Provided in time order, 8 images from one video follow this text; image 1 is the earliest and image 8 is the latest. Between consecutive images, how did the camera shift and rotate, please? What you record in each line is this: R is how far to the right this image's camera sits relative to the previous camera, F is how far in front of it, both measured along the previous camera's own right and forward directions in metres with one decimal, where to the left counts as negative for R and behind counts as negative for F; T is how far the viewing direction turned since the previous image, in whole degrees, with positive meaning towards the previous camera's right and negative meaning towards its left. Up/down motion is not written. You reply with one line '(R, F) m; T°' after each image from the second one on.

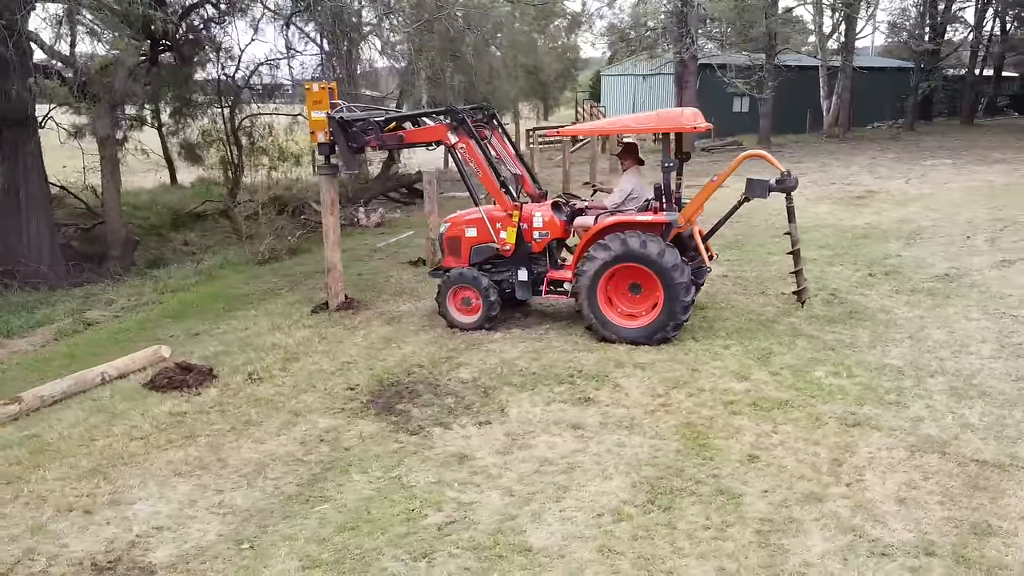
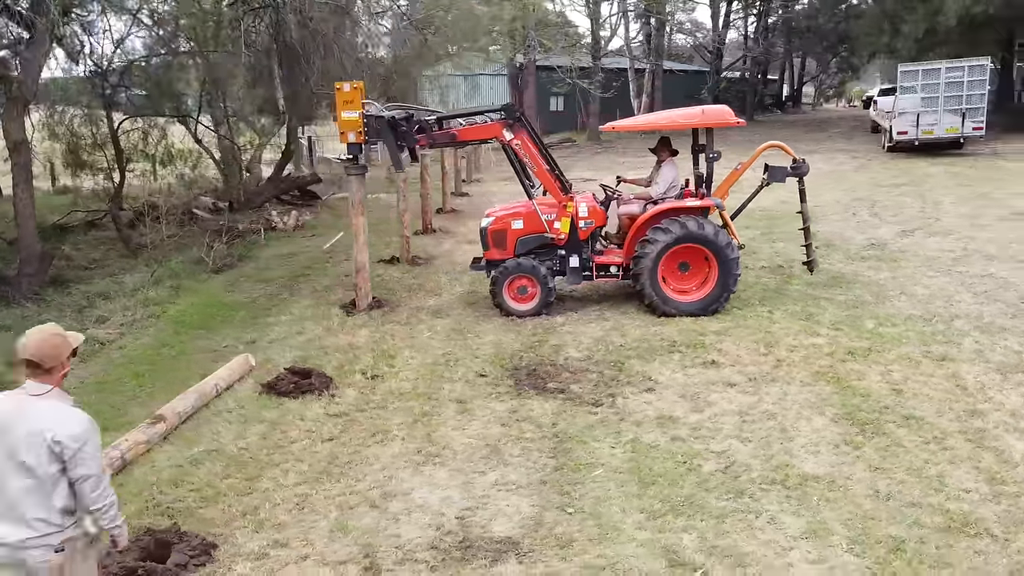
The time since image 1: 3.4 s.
(-2.3, -0.1) m; +16°
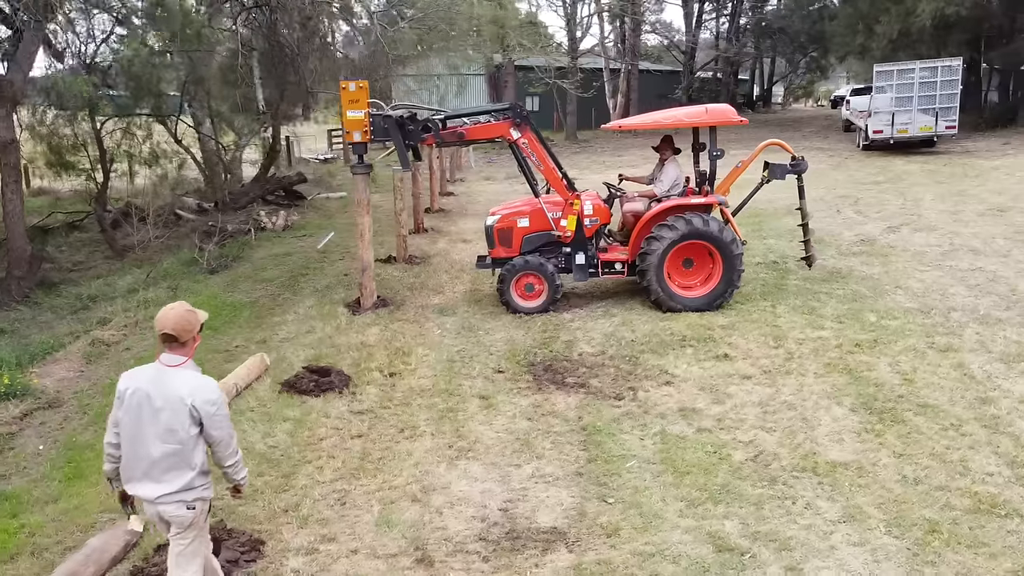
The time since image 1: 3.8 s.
(-0.3, -0.1) m; +2°
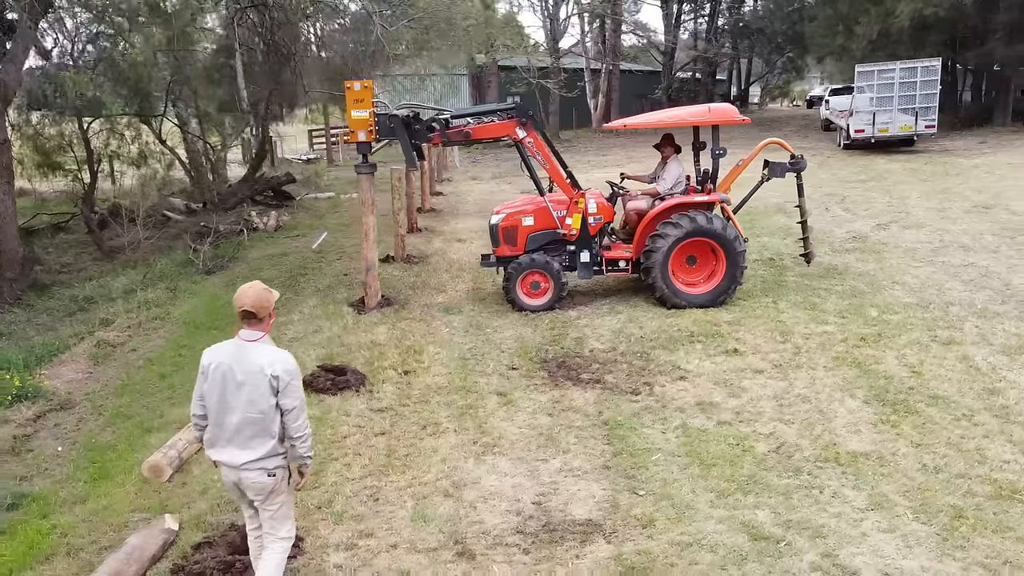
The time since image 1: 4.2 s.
(-0.3, 0.0) m; +2°
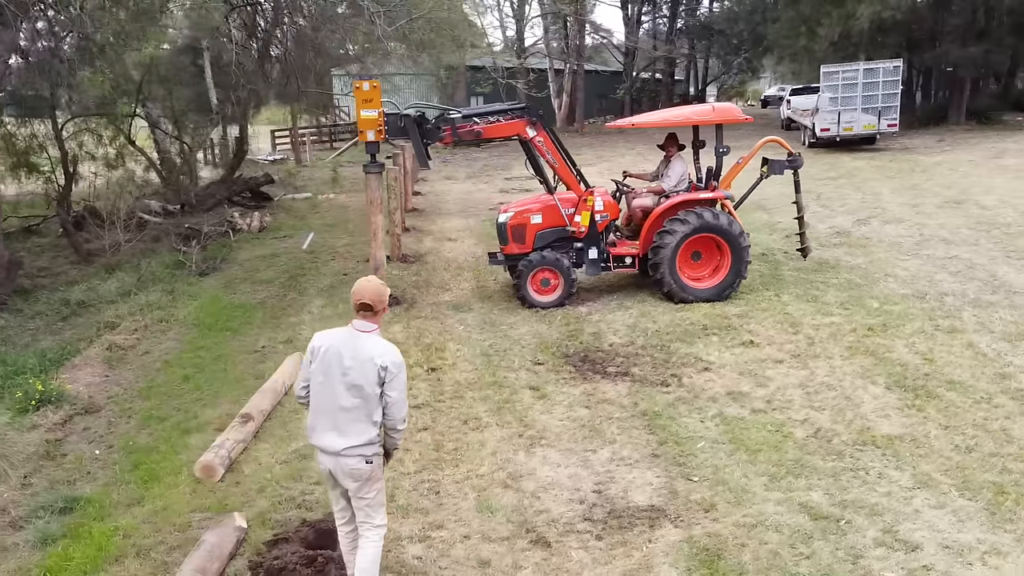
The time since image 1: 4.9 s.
(-0.5, -0.1) m; +3°
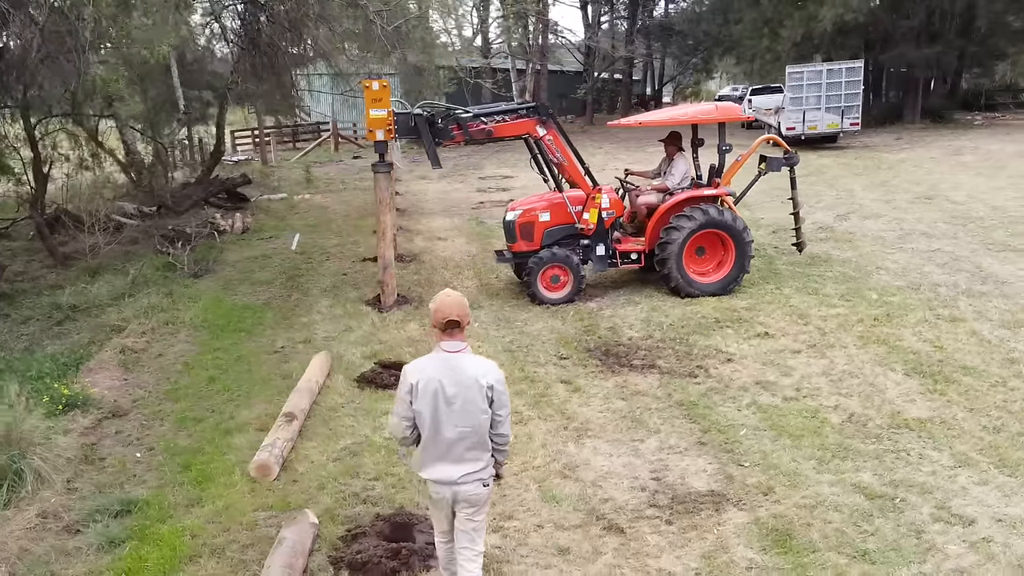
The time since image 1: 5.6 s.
(-0.5, -0.1) m; +3°
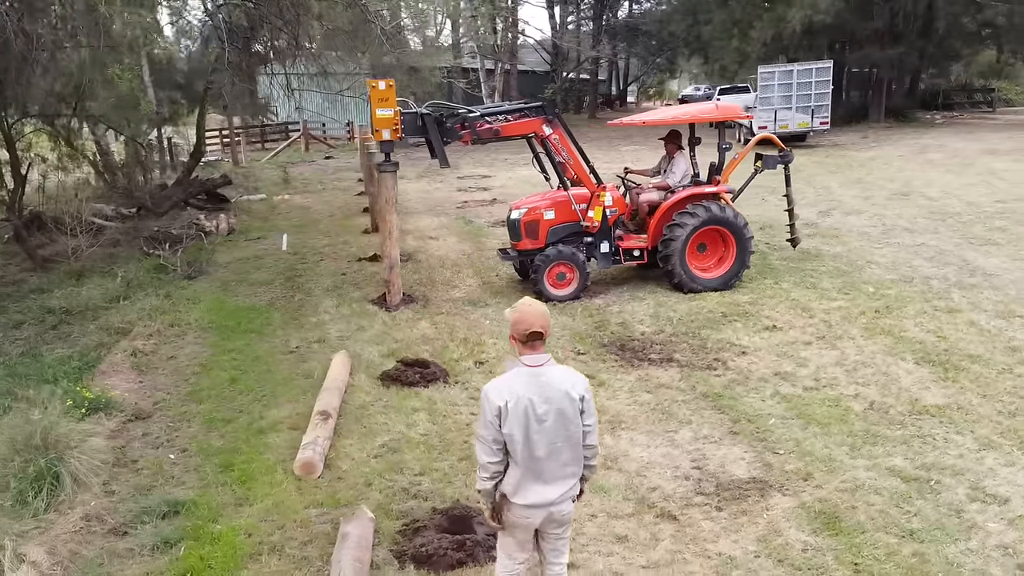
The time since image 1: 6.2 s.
(-0.4, -0.1) m; +3°
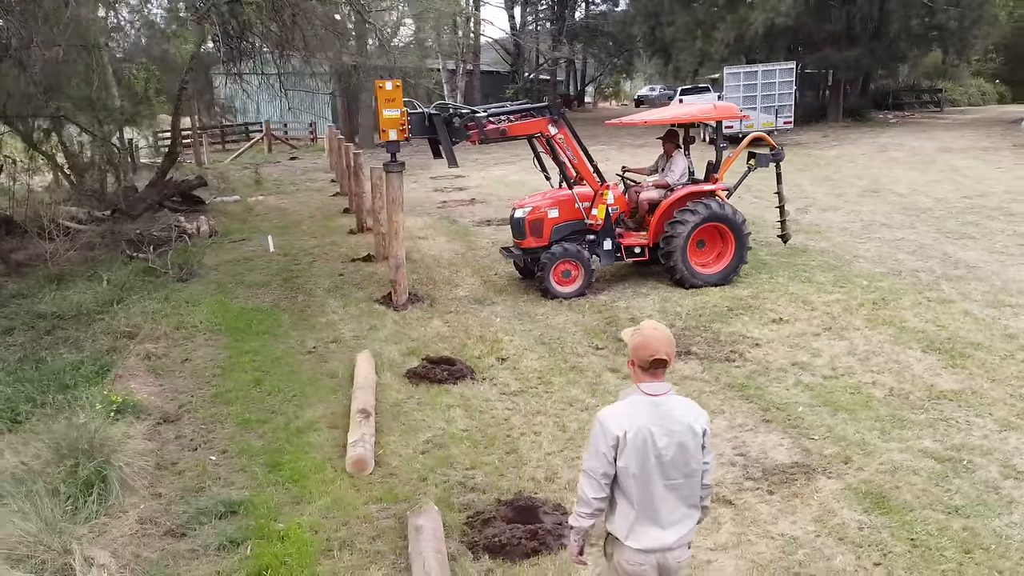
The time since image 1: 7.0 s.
(-0.5, -0.1) m; +3°
